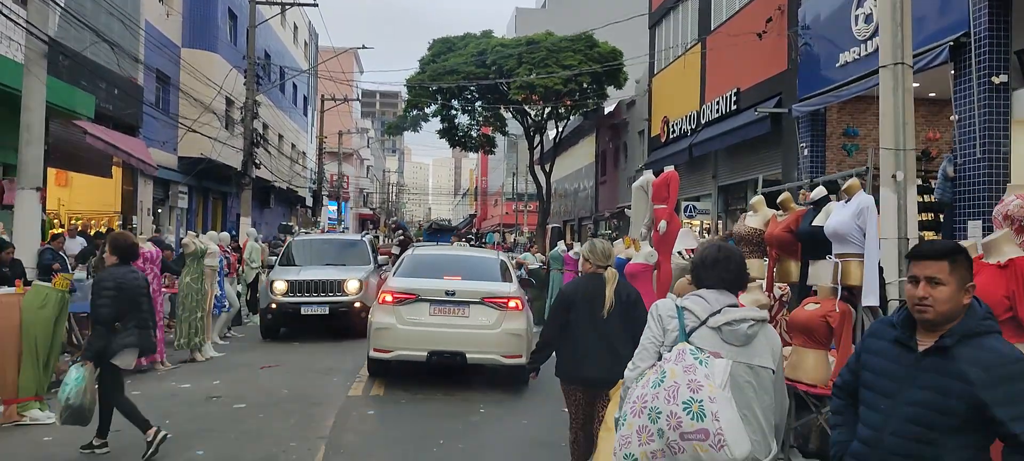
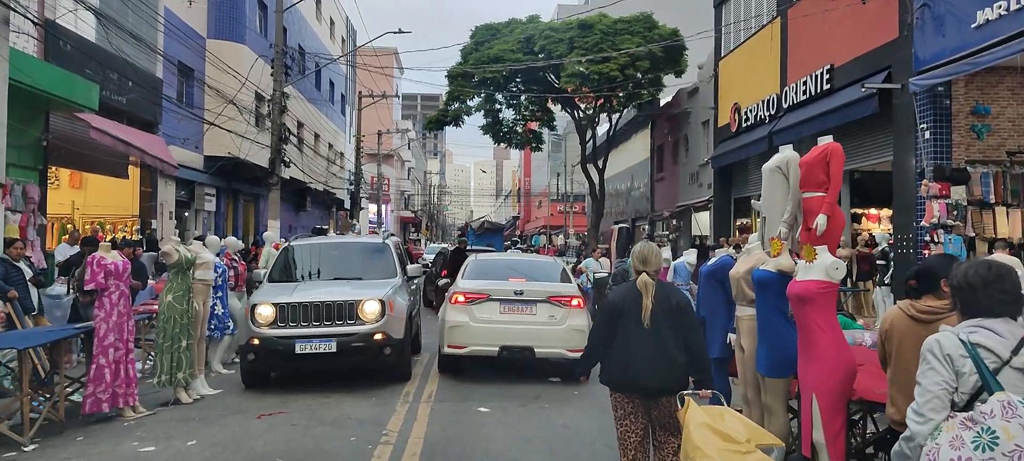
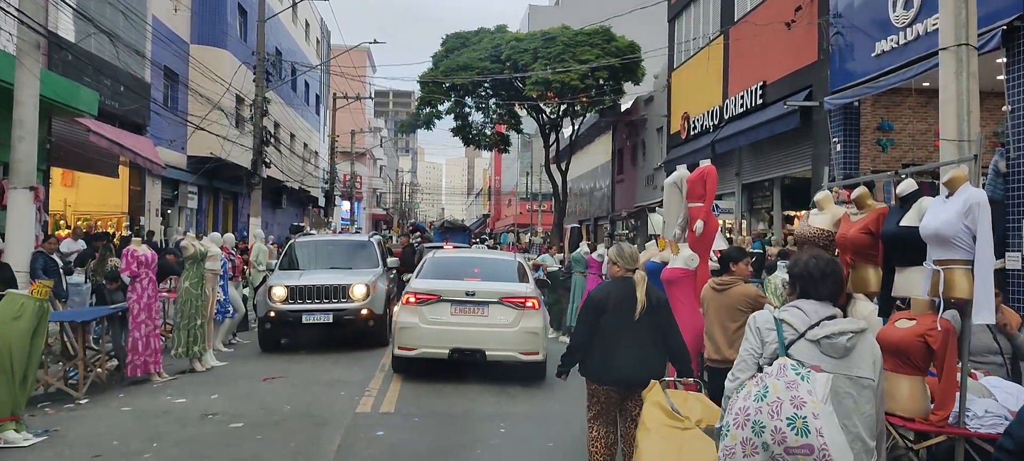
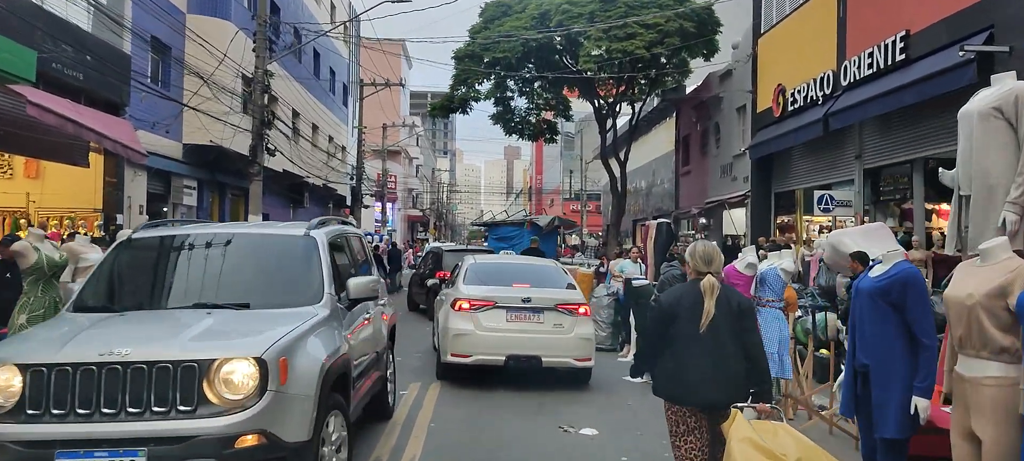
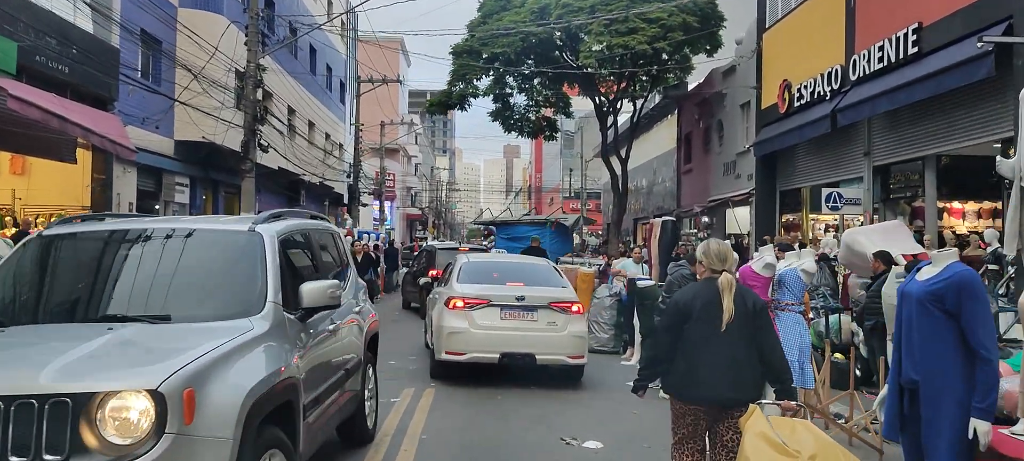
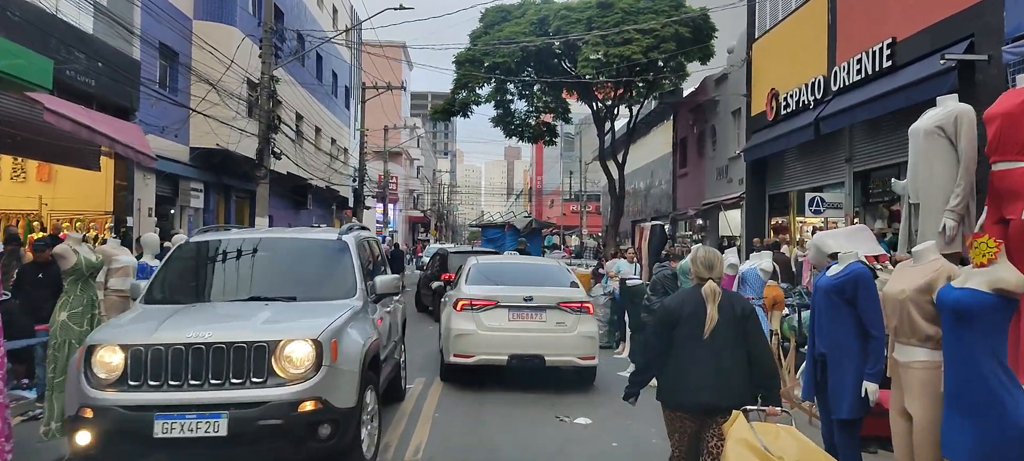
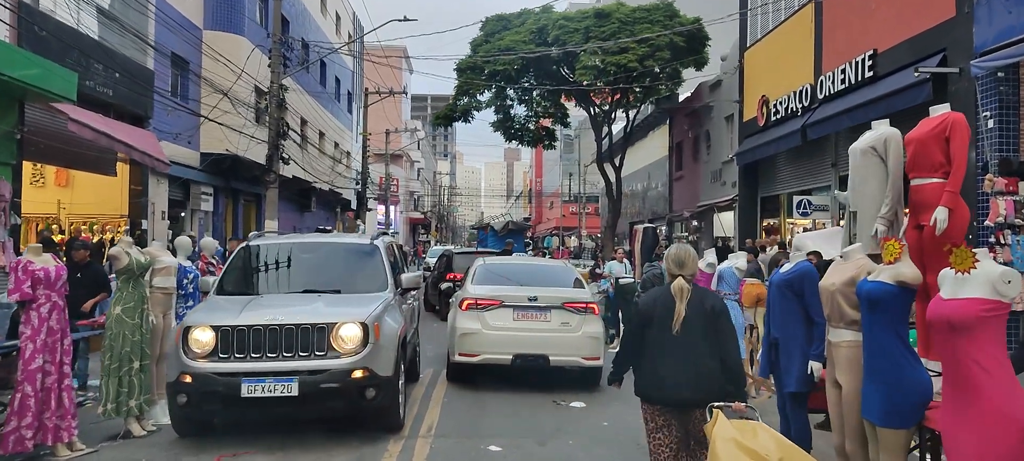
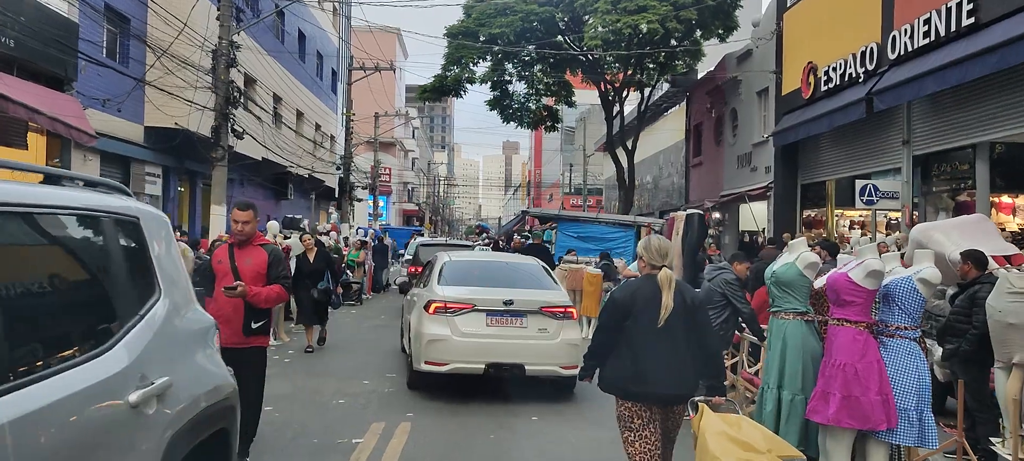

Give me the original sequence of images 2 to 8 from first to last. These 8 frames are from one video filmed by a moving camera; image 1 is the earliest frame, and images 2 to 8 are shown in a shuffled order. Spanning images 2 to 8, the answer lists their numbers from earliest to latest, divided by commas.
3, 2, 7, 6, 4, 5, 8
